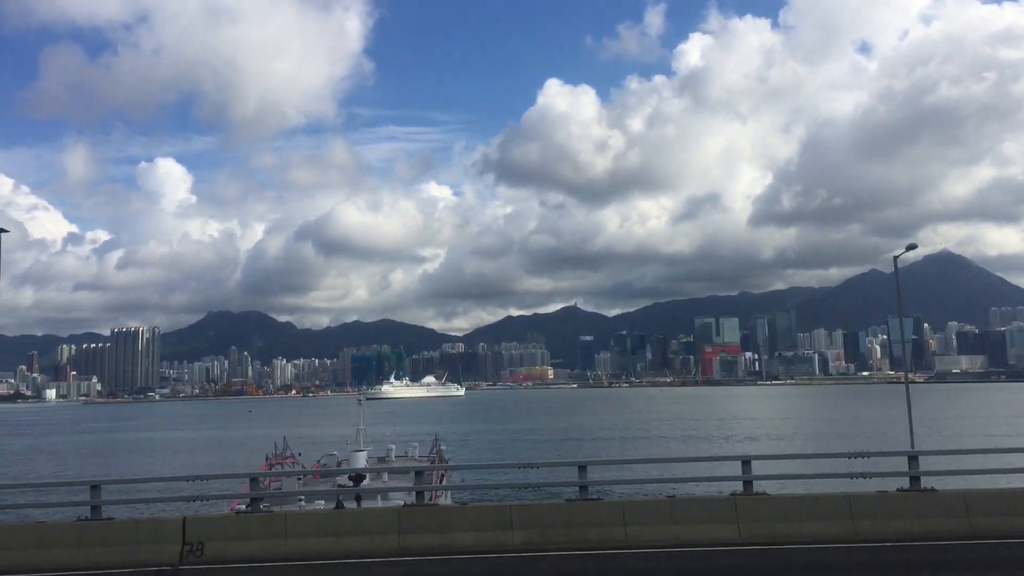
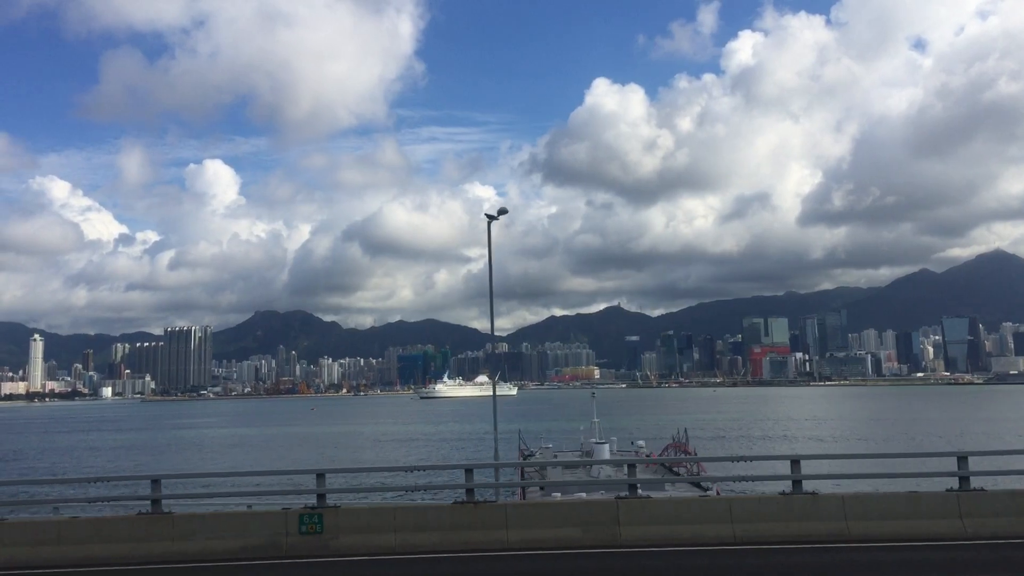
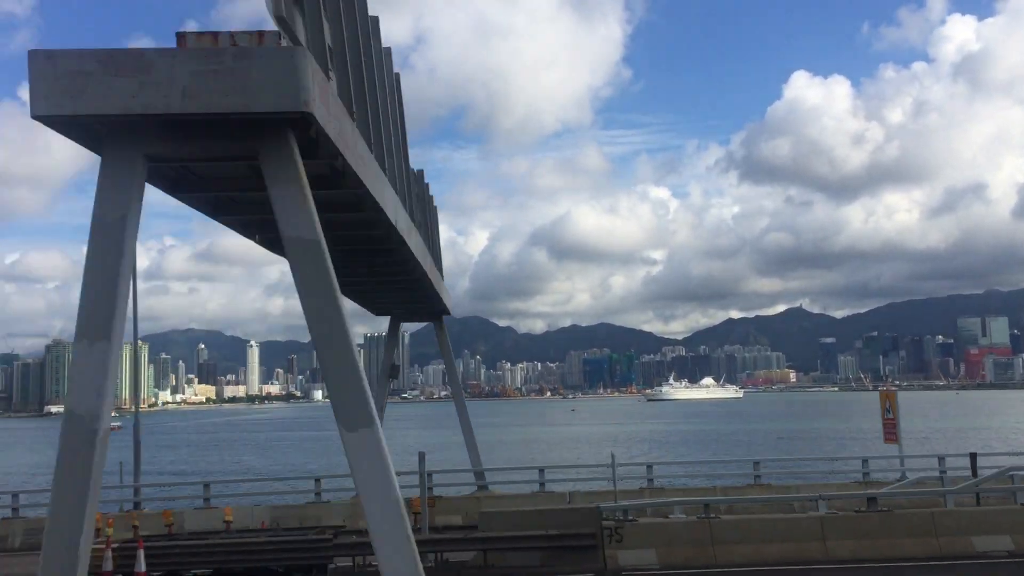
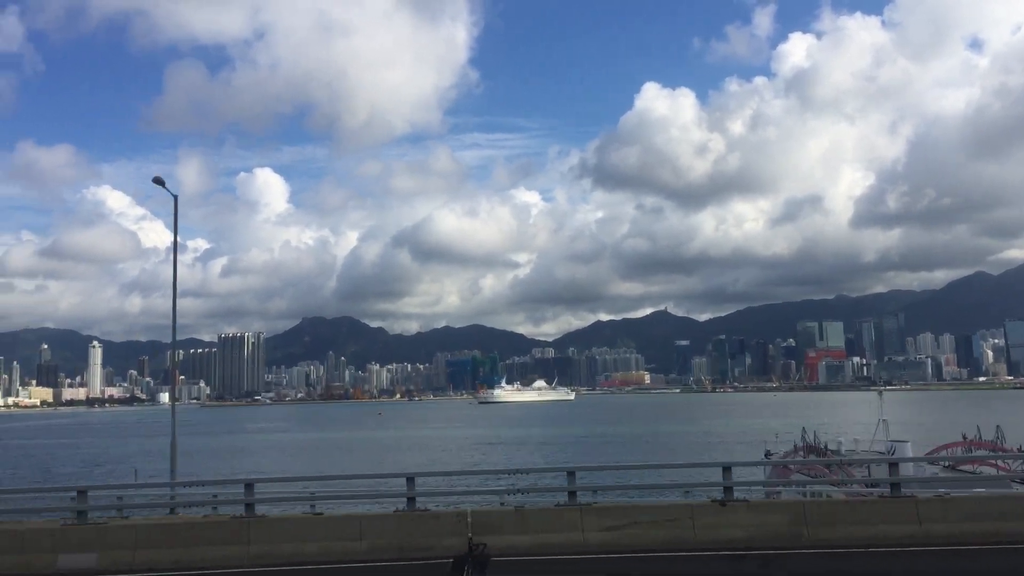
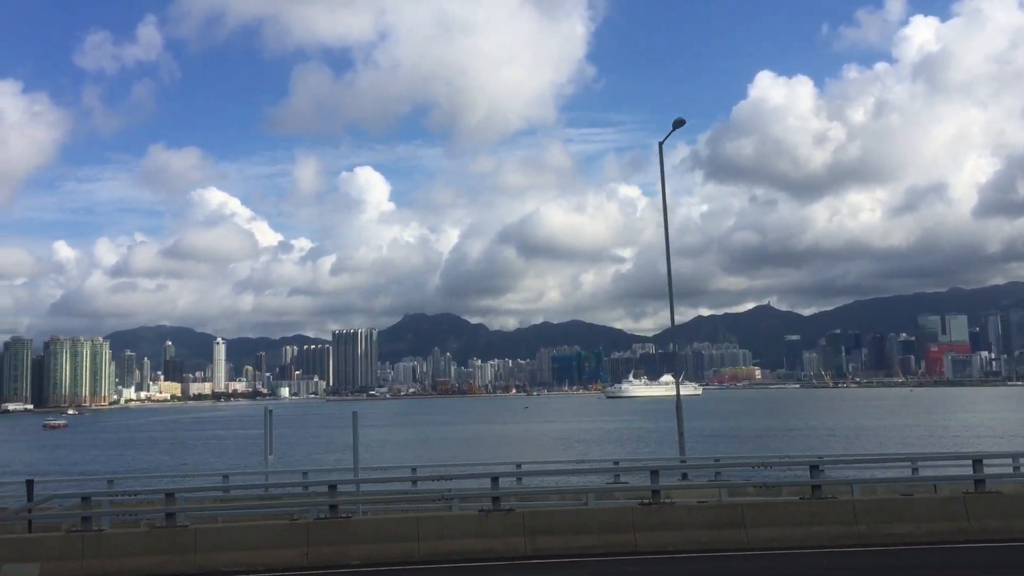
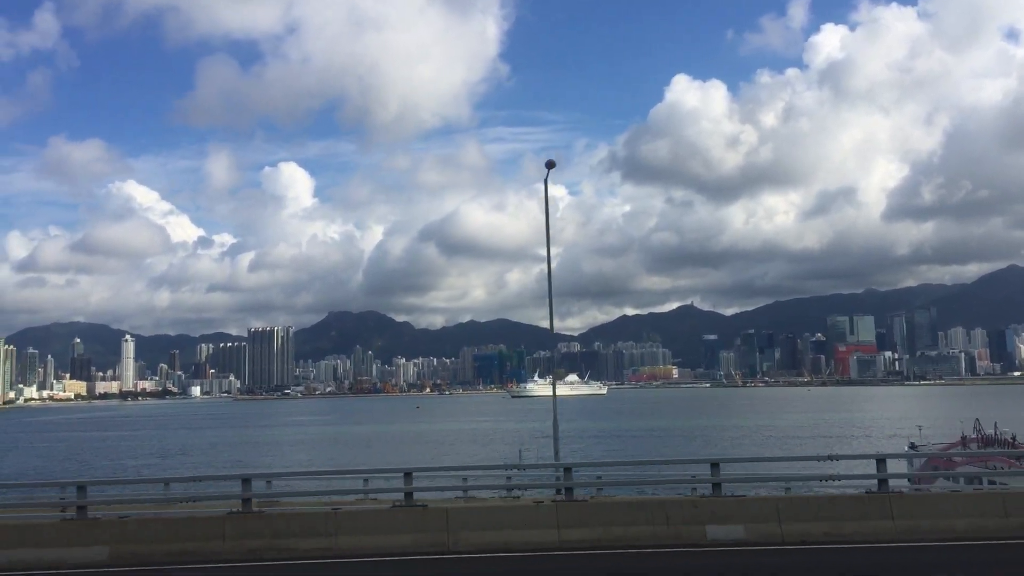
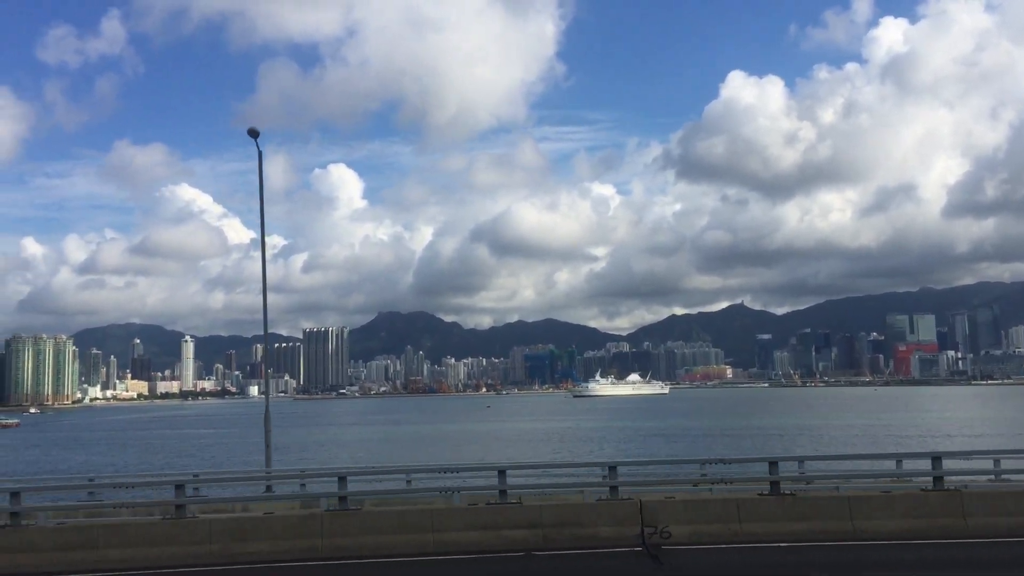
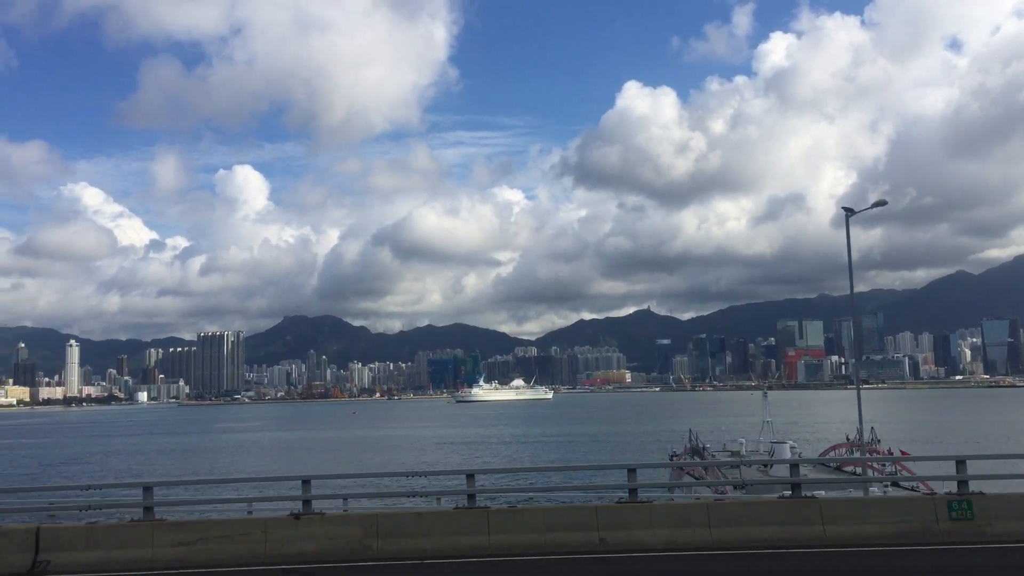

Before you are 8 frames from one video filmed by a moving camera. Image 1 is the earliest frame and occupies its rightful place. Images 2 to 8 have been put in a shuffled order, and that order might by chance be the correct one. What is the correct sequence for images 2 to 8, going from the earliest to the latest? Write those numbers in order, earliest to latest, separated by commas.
2, 8, 4, 6, 7, 5, 3
